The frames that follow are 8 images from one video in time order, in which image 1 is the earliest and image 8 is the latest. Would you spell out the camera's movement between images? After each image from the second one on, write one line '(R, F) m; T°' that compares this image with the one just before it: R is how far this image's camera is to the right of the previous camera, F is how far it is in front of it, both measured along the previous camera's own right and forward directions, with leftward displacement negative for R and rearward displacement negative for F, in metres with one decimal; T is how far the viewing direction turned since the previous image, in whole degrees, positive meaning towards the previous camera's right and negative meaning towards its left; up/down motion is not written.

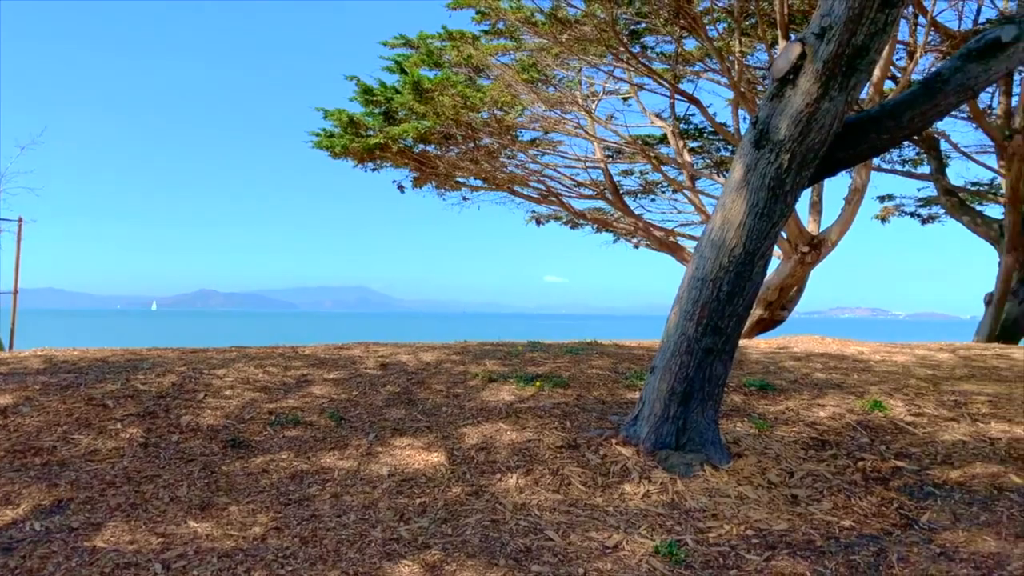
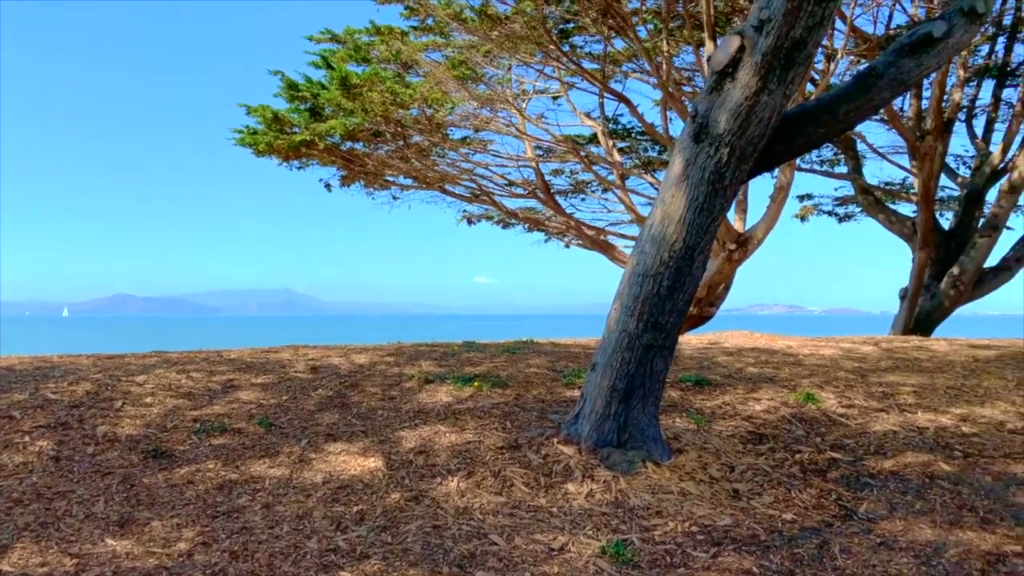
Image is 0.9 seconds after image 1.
(-0.1, +0.1) m; +5°
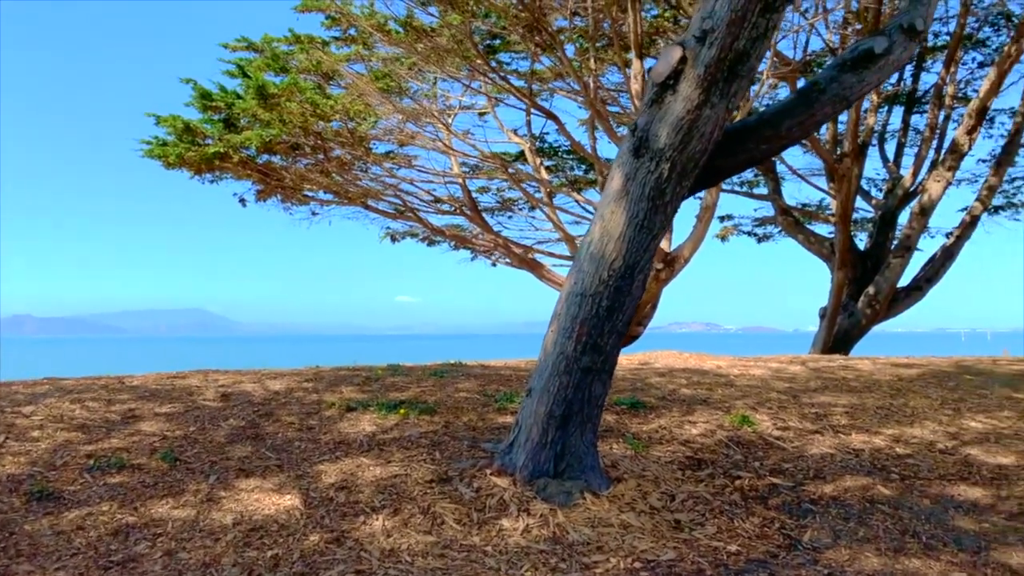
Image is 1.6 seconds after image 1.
(0.0, +0.3) m; +5°
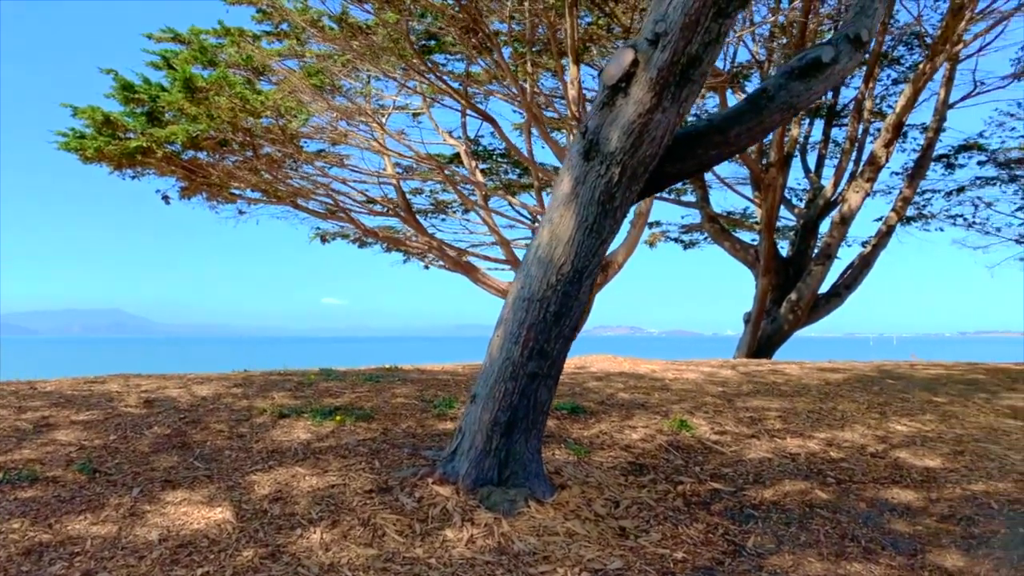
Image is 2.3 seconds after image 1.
(-0.1, +0.1) m; +5°
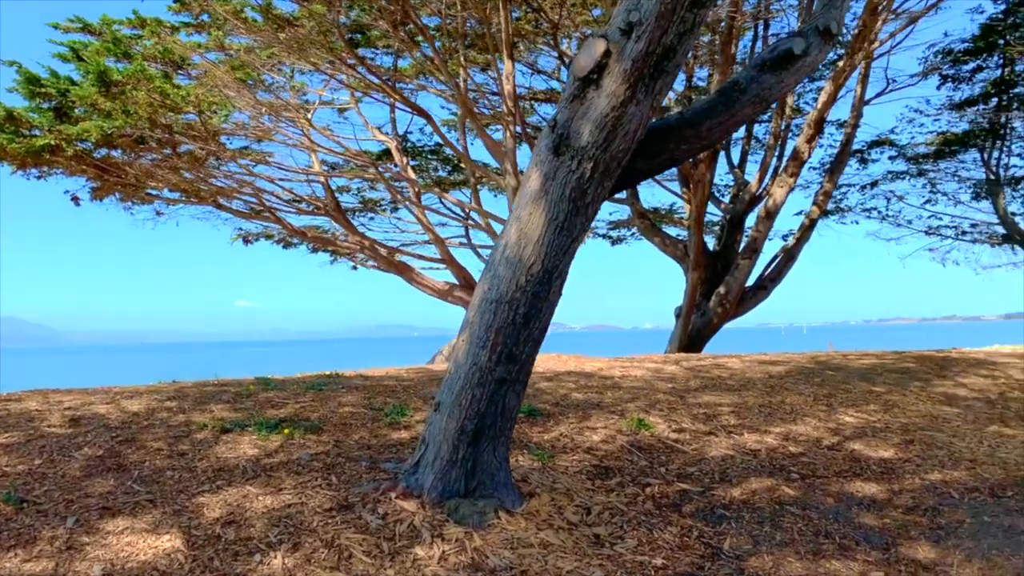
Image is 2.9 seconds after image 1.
(-0.2, +0.2) m; +5°
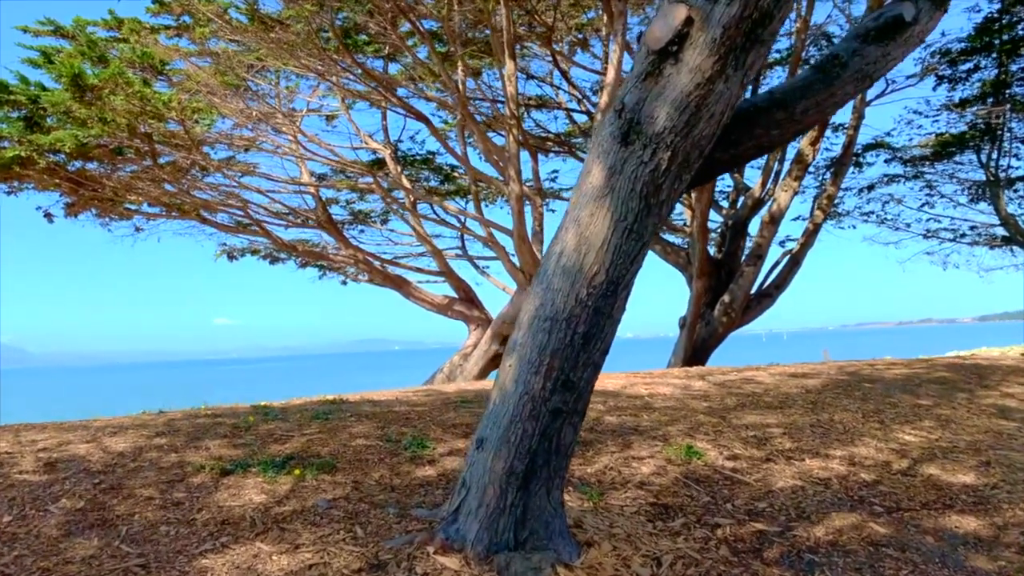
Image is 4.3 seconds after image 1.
(-0.3, +0.7) m; +1°
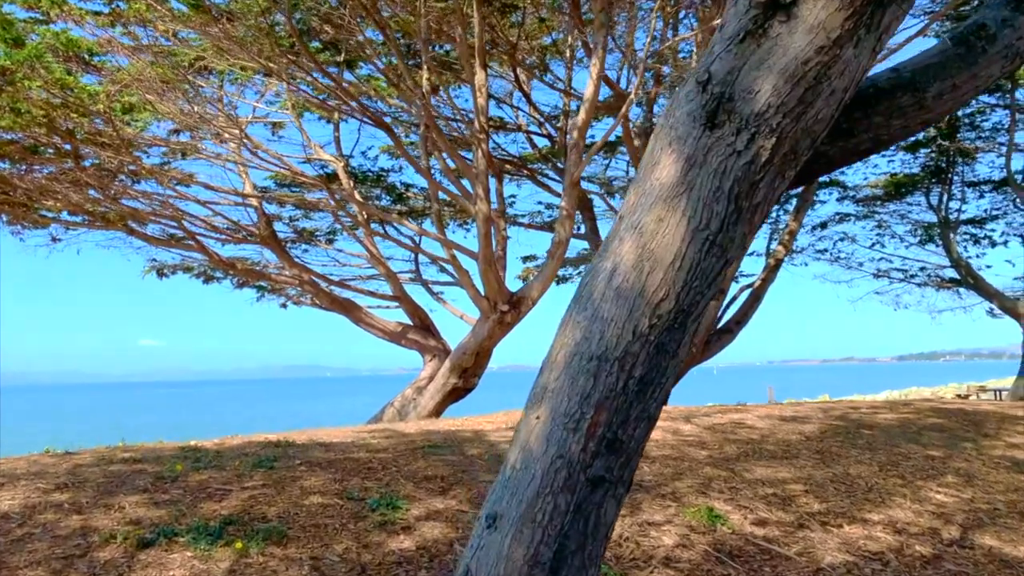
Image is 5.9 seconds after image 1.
(-0.3, +0.9) m; +4°
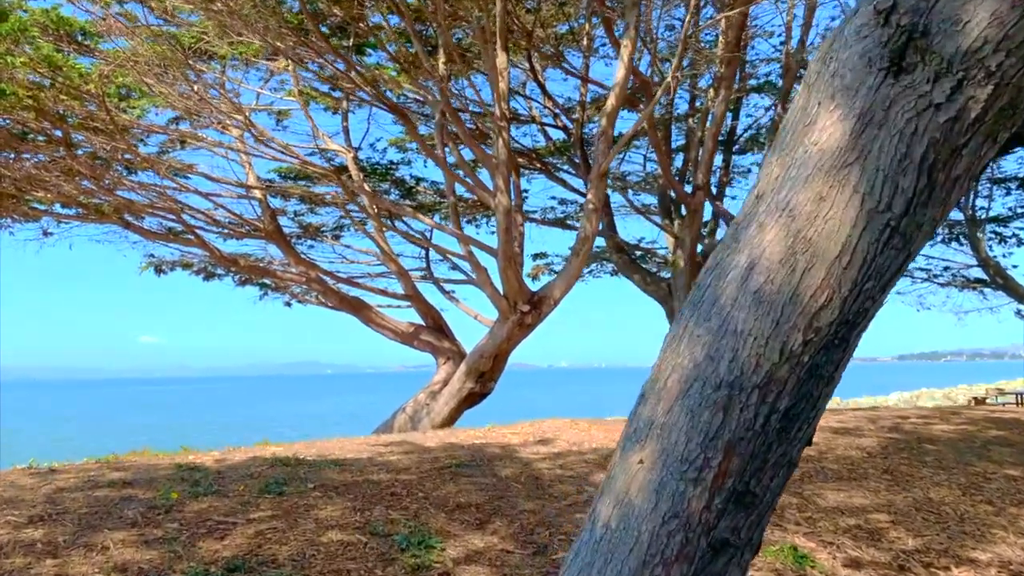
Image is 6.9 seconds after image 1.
(-0.3, +0.7) m; 0°
